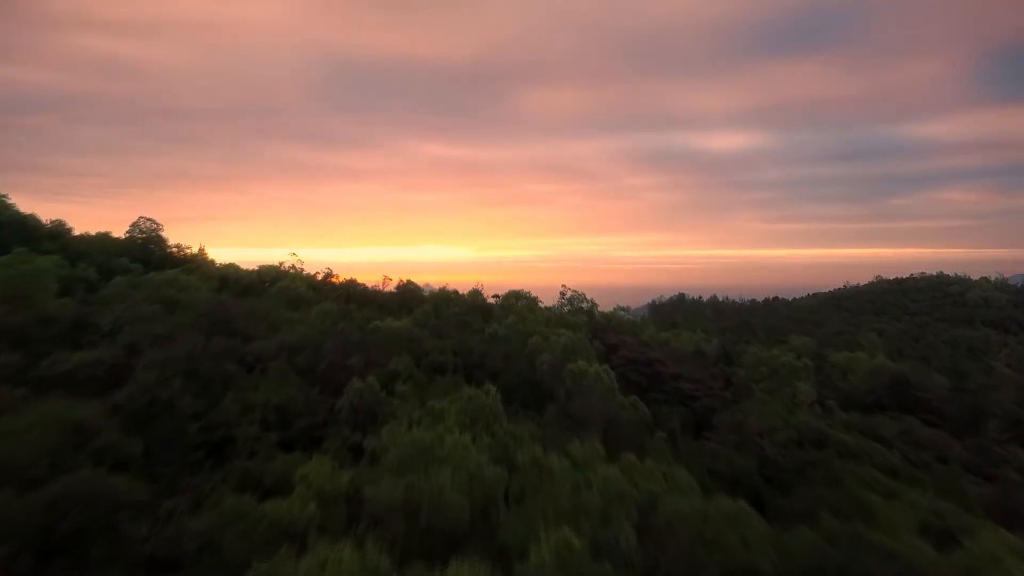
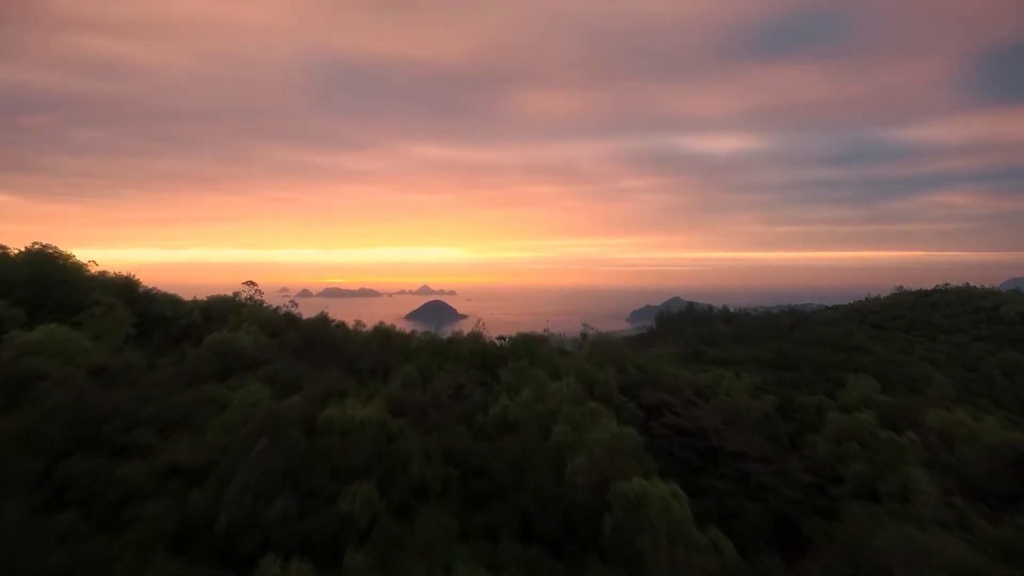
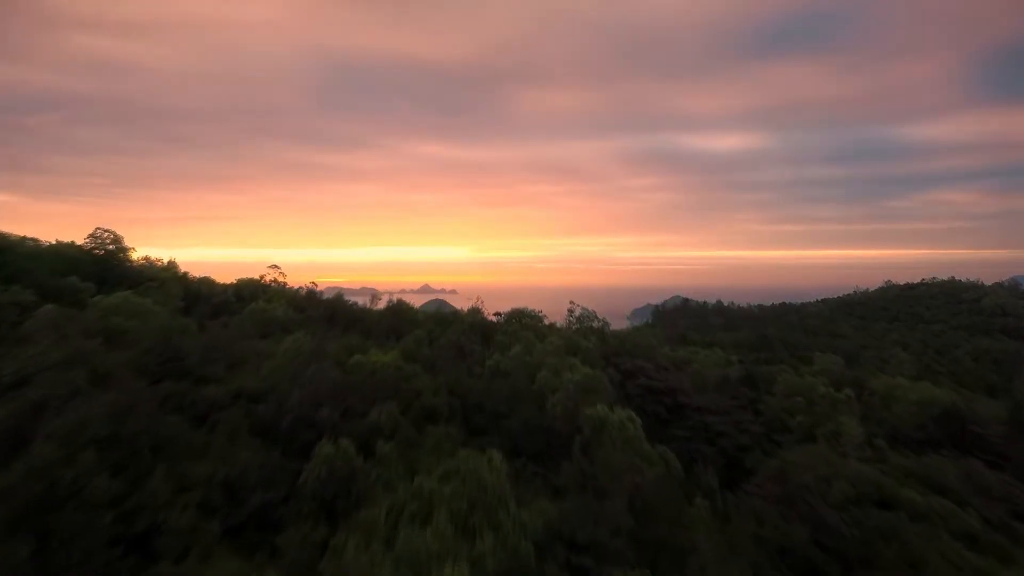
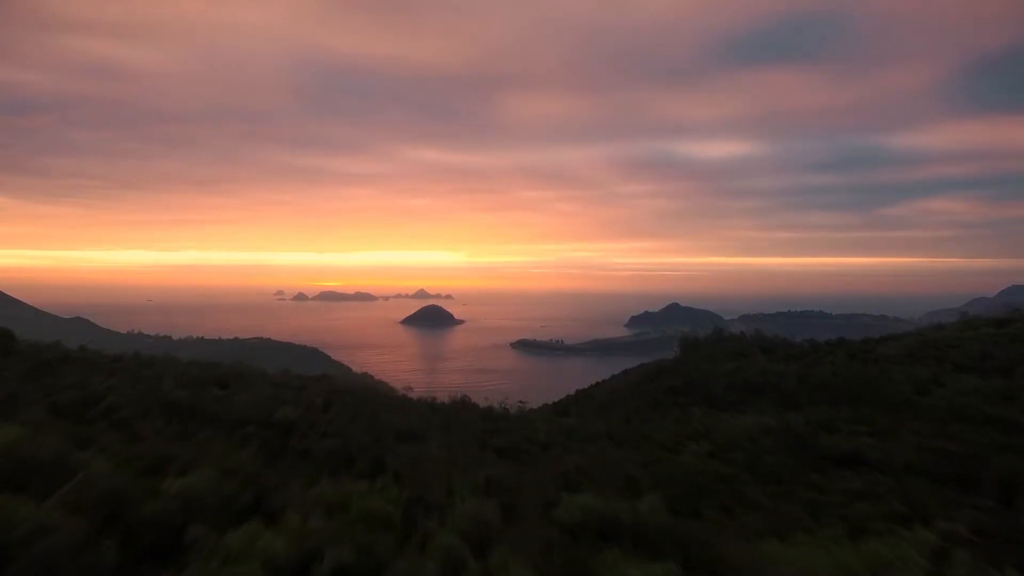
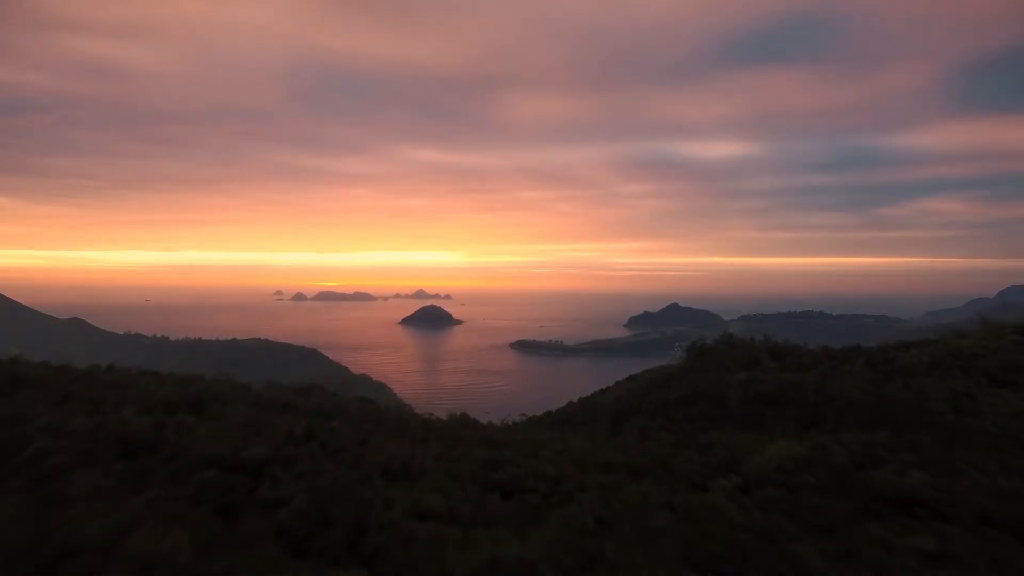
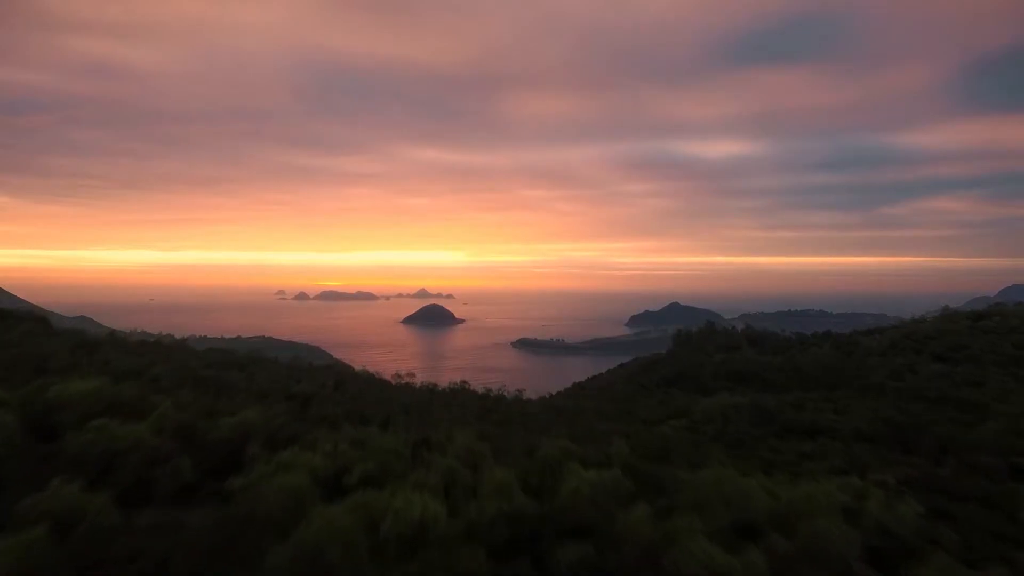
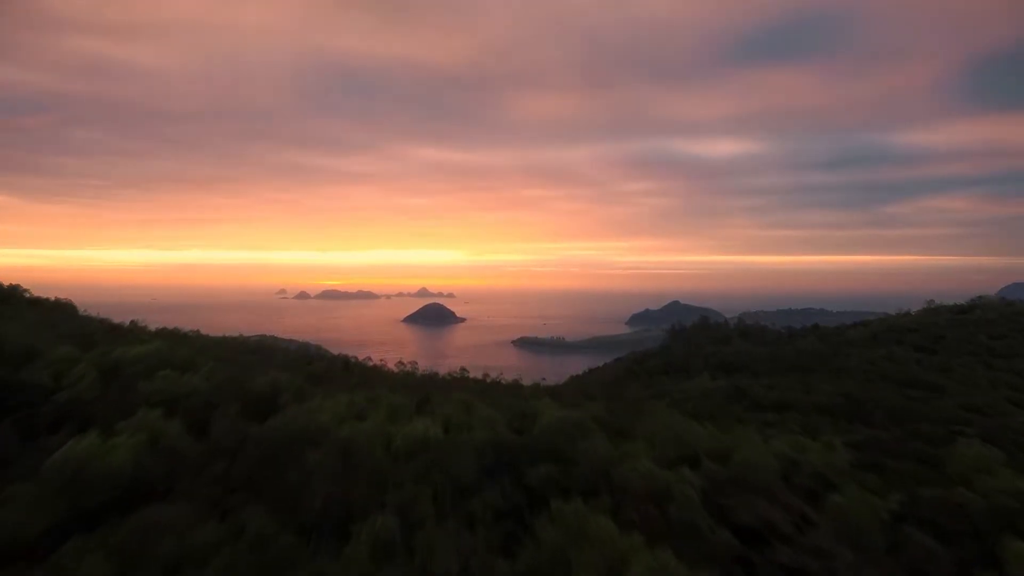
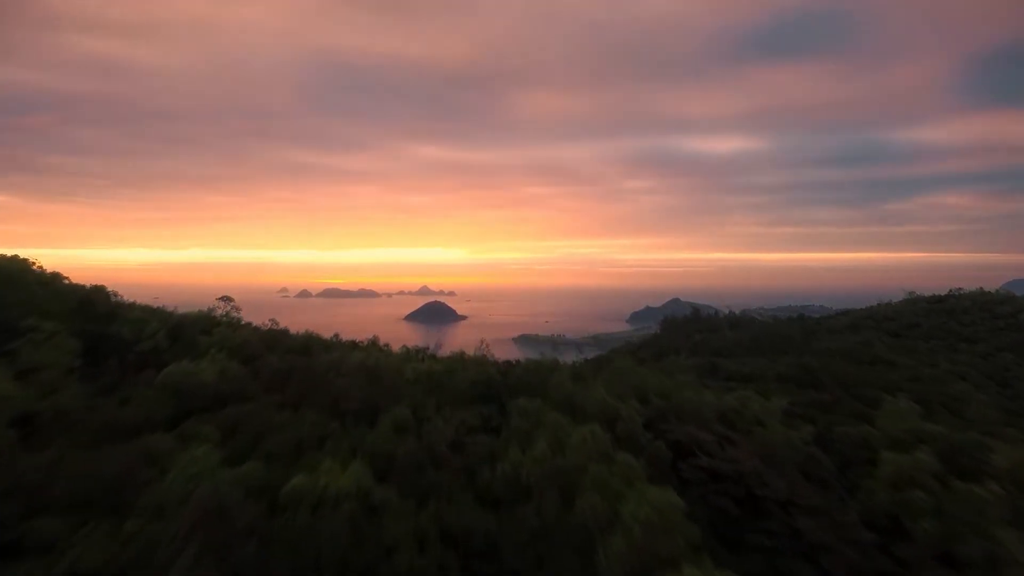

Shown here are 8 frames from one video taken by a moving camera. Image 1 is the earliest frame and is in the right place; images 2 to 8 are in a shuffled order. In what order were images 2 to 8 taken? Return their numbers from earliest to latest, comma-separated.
3, 2, 8, 7, 6, 4, 5
